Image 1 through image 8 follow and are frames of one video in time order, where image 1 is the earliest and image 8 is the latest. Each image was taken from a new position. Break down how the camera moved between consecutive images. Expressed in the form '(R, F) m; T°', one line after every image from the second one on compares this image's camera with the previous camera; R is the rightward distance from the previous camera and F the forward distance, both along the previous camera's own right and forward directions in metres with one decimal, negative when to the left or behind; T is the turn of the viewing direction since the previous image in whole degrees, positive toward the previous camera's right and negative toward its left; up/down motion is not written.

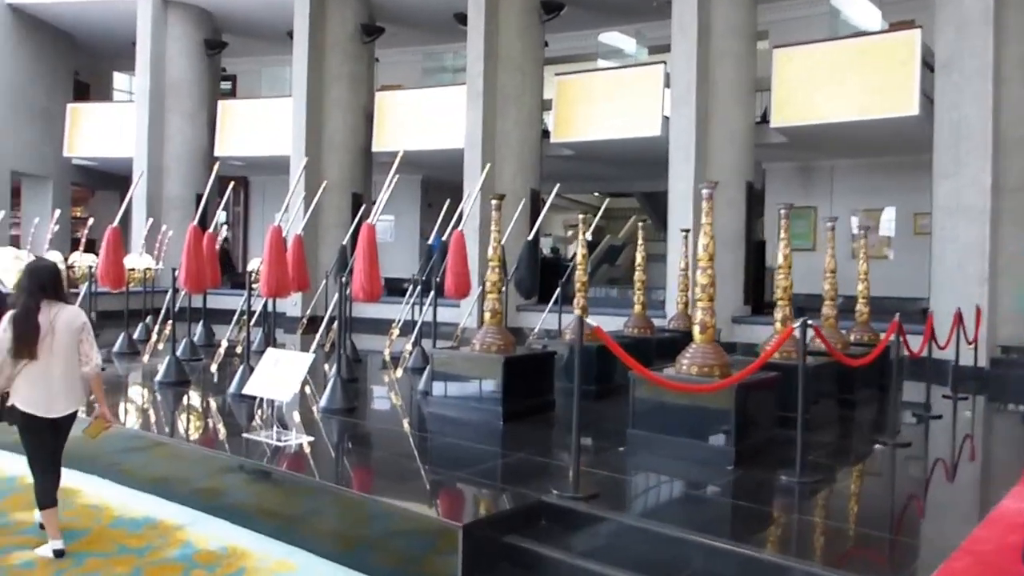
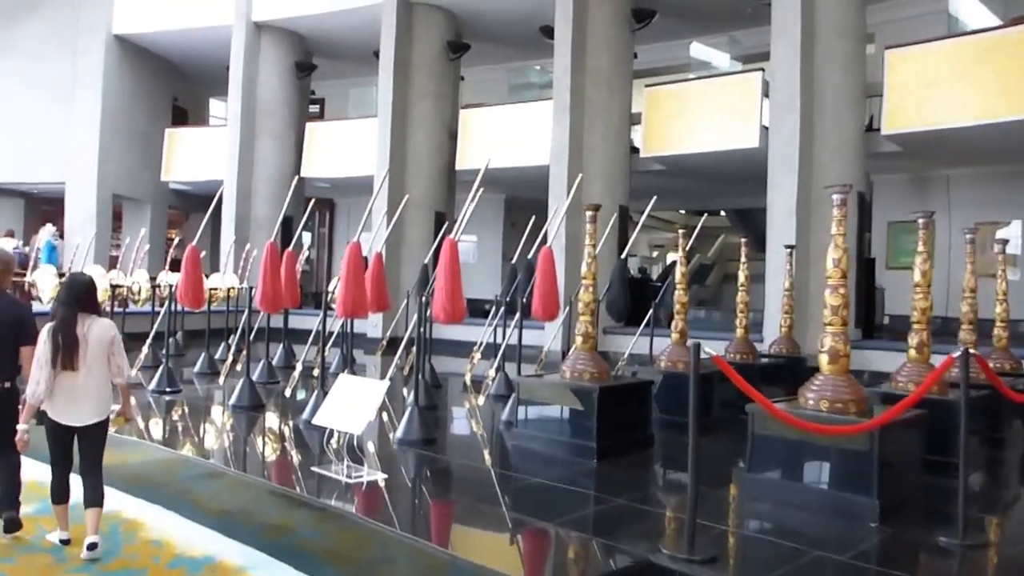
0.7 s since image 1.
(-0.1, +0.4) m; -6°
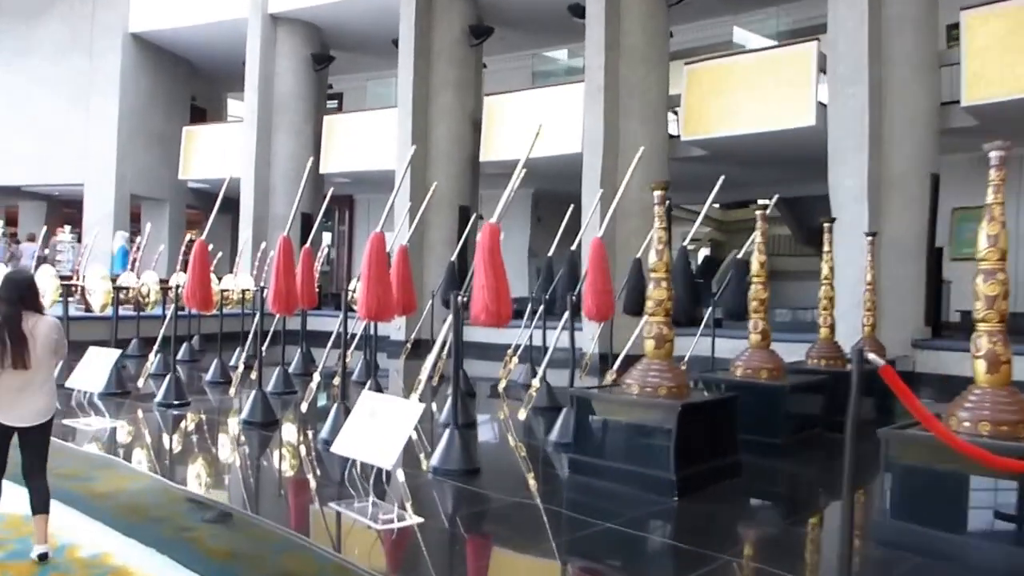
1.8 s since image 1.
(-0.1, +0.6) m; -1°
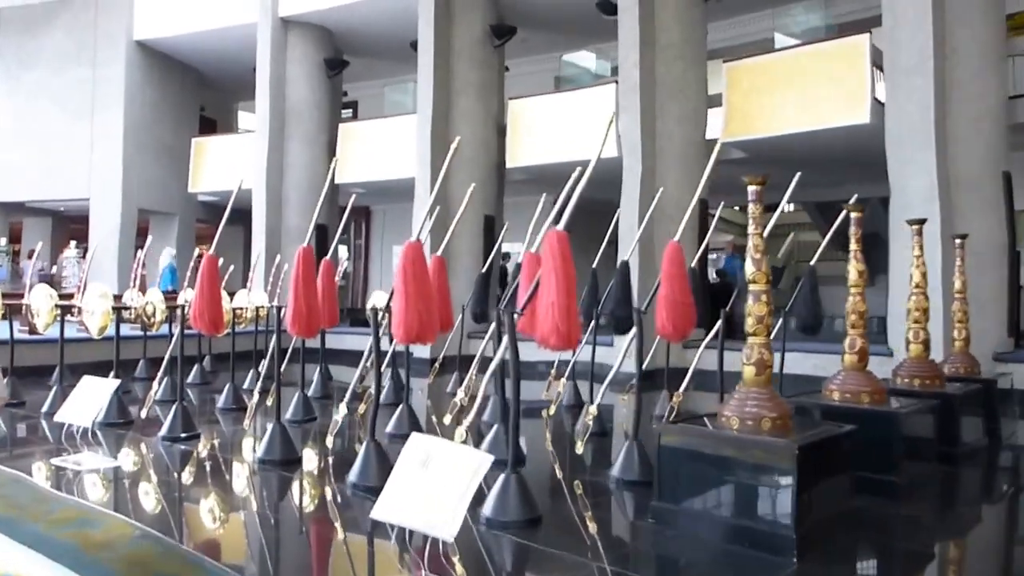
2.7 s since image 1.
(-0.2, +0.6) m; -1°
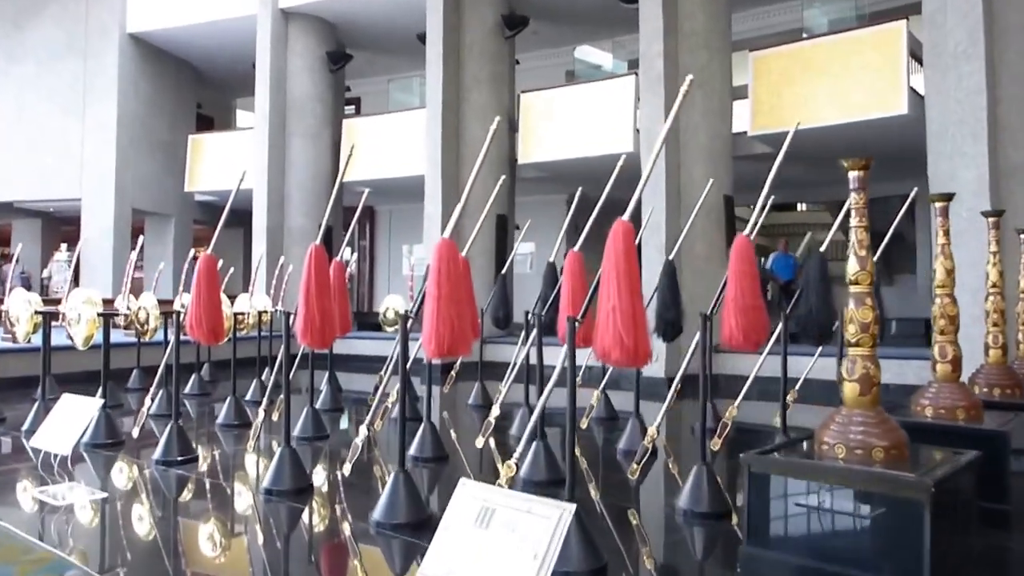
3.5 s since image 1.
(-0.2, +0.5) m; 0°
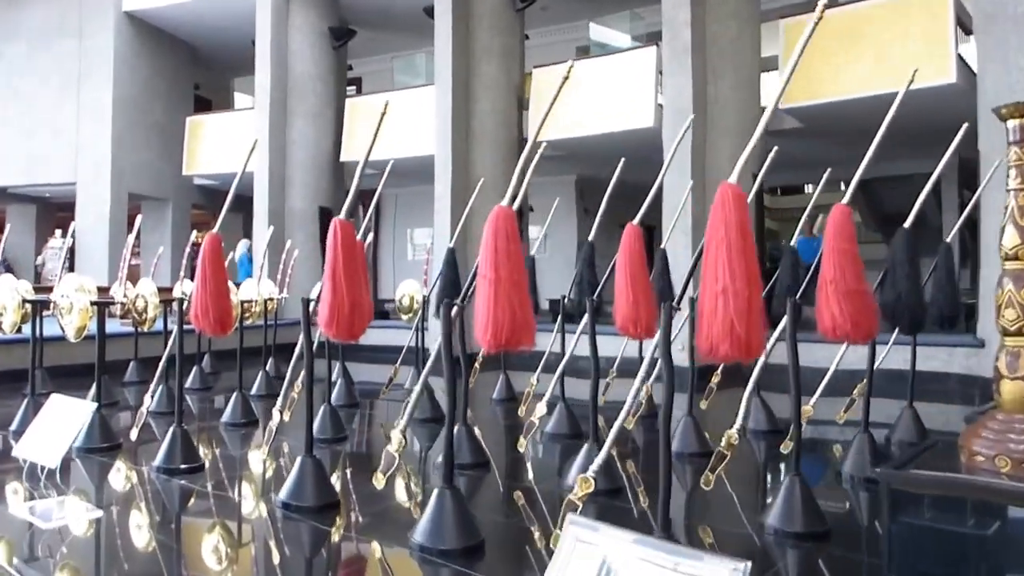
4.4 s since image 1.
(-0.2, +0.4) m; 0°
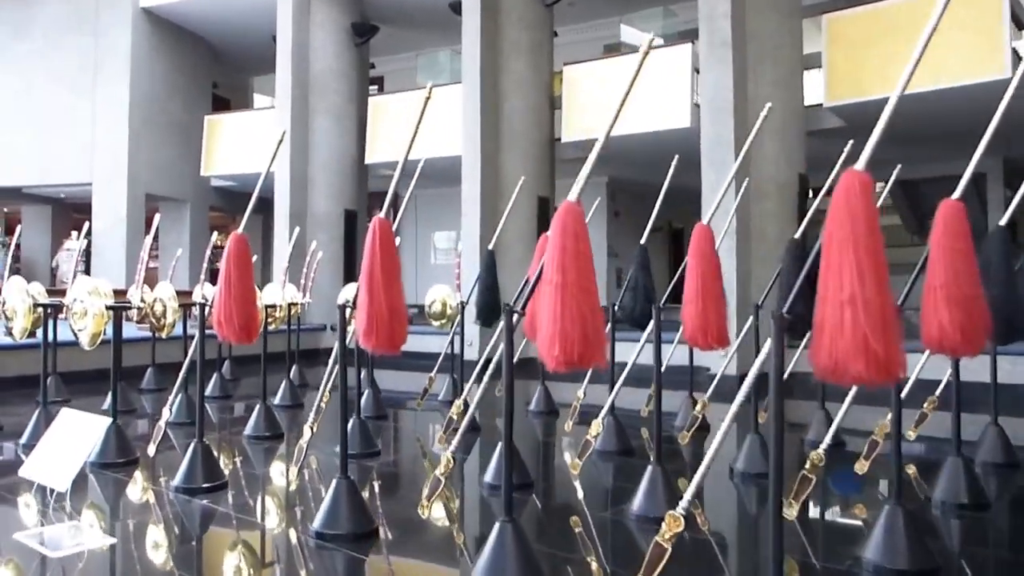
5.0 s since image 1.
(-0.1, +0.3) m; -1°
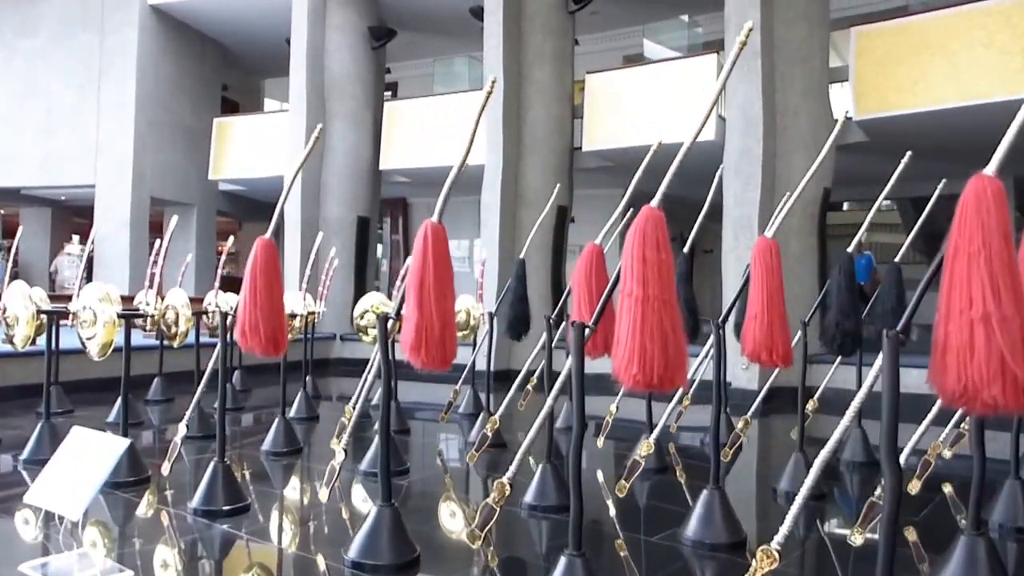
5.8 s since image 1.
(-0.2, +0.2) m; 0°
